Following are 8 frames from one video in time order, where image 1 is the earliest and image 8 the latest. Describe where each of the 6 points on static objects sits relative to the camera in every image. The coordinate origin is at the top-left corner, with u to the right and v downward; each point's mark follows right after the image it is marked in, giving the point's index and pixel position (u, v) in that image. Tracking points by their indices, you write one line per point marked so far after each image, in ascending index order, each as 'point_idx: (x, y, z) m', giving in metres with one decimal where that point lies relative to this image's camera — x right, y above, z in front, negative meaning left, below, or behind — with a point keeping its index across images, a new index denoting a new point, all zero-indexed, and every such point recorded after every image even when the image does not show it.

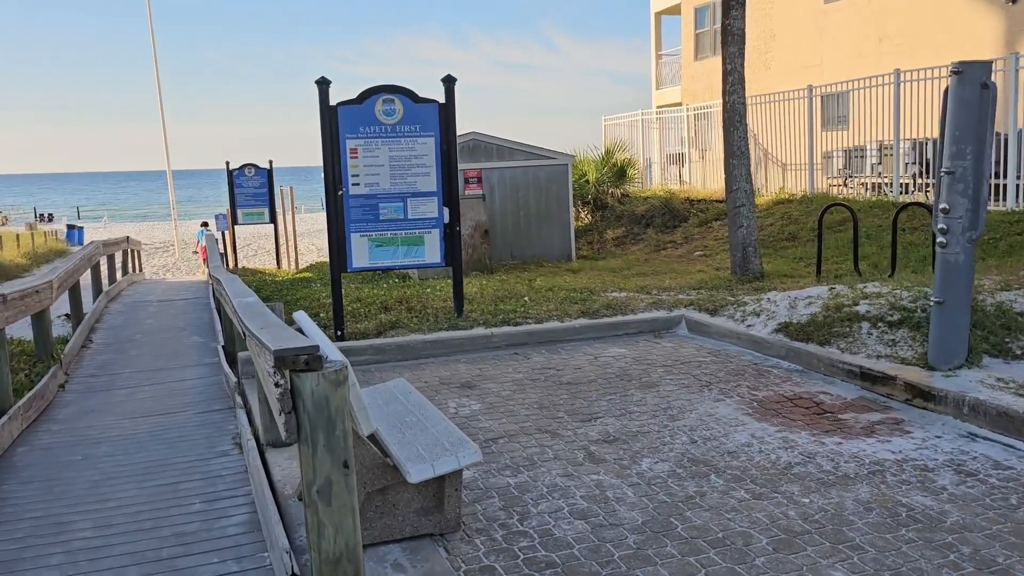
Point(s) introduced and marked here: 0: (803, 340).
0: (+2.3, -0.4, +6.6) m
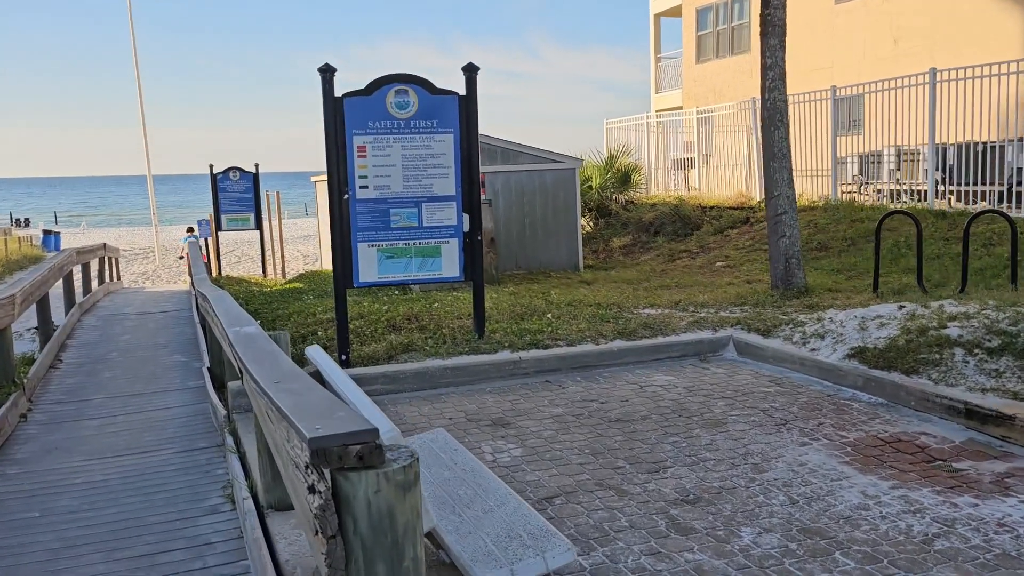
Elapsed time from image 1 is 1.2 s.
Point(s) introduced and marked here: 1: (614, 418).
0: (+2.5, -0.5, +5.7) m
1: (+0.7, -0.8, +5.4) m
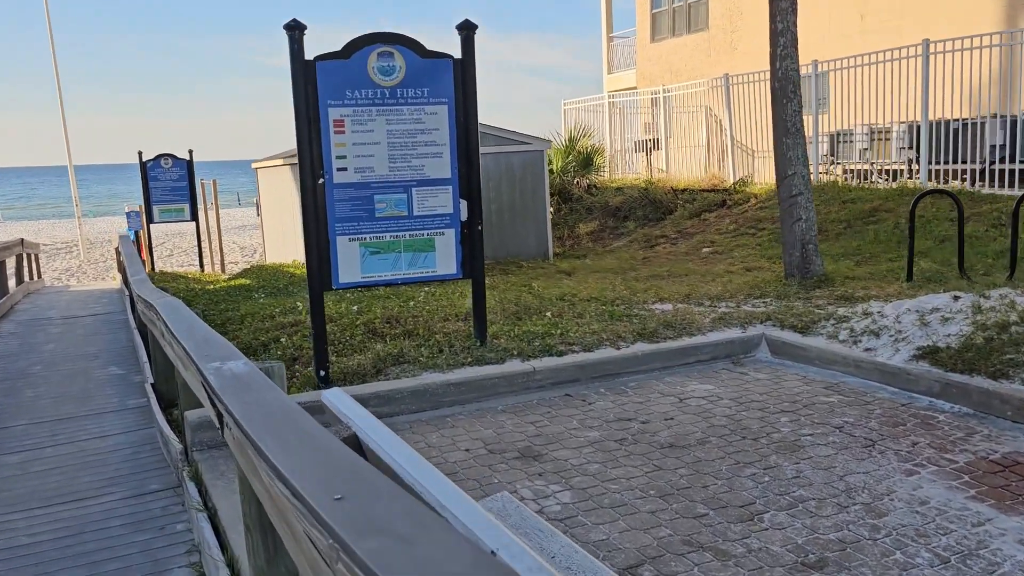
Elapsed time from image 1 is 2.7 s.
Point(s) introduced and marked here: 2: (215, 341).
0: (+2.7, -0.5, +4.9) m
1: (+0.8, -0.8, +4.5) m
2: (-1.1, -0.2, +3.0) m
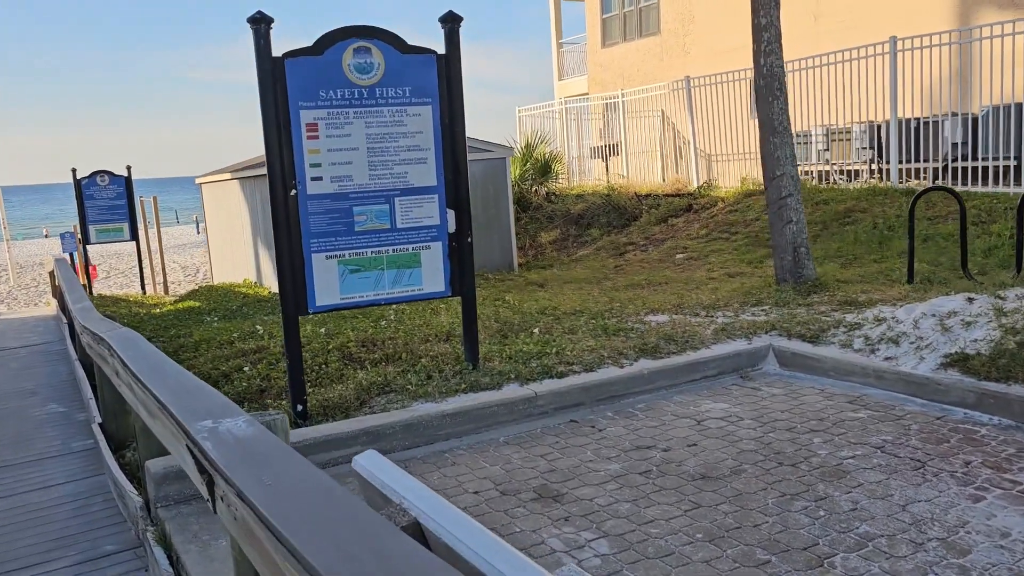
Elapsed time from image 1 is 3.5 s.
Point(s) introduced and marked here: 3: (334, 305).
0: (+2.7, -0.5, +4.6) m
1: (+0.9, -0.9, +4.1) m
2: (-0.9, -0.3, +2.5) m
3: (-1.0, -0.1, +5.0) m
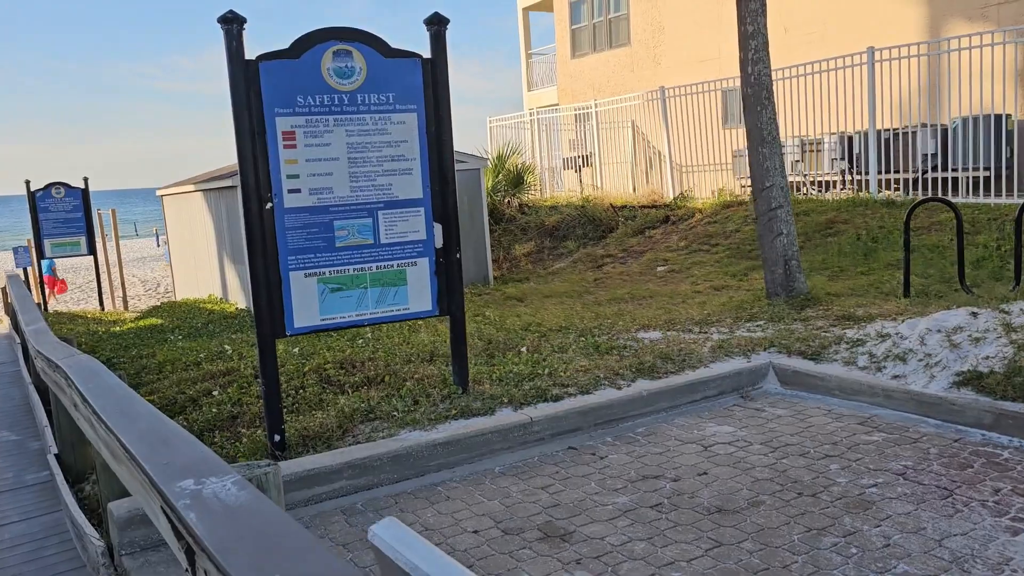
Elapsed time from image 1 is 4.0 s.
0: (+2.7, -0.6, +4.4) m
1: (+0.9, -1.0, +3.8) m
2: (-0.8, -0.4, +2.1) m
3: (-1.1, -0.2, +4.6) m
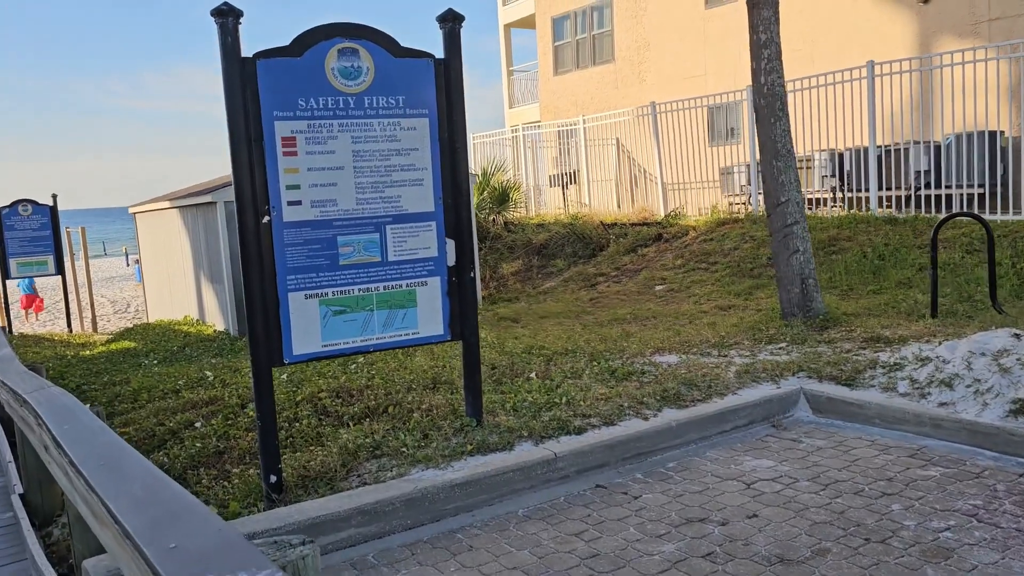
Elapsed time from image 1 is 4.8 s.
0: (+2.8, -0.7, +4.1) m
1: (+1.0, -1.1, +3.4) m
2: (-0.7, -0.4, +1.7) m
3: (-1.0, -0.3, +4.1) m
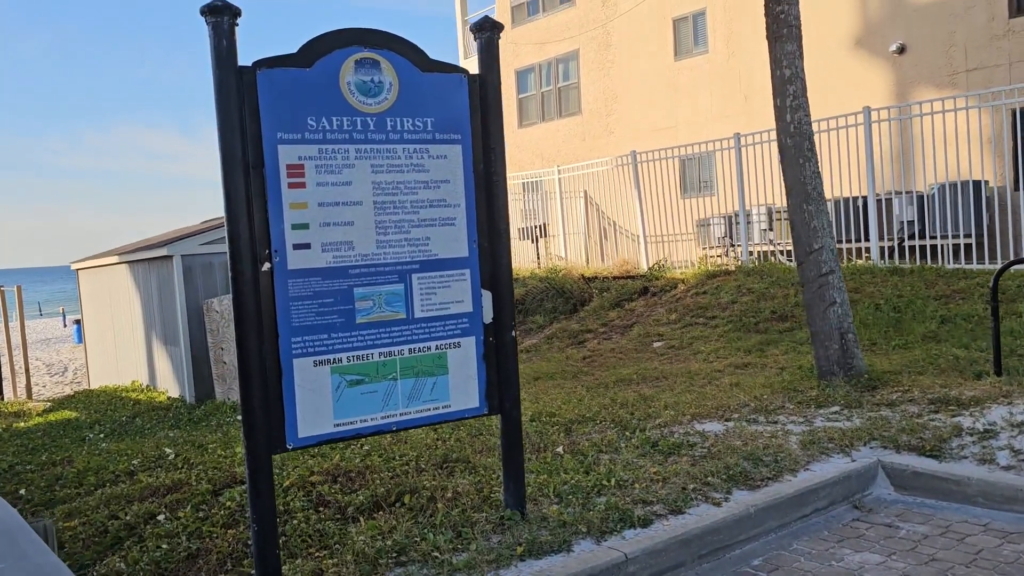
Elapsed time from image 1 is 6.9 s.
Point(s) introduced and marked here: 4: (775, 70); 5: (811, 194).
0: (+3.0, -0.9, +3.4) m
1: (+1.3, -1.2, +2.6) m
2: (-0.3, -0.5, +0.8) m
3: (-0.7, -0.6, +3.3) m
4: (+2.1, +1.7, +6.6) m
5: (+2.3, +0.7, +6.4) m
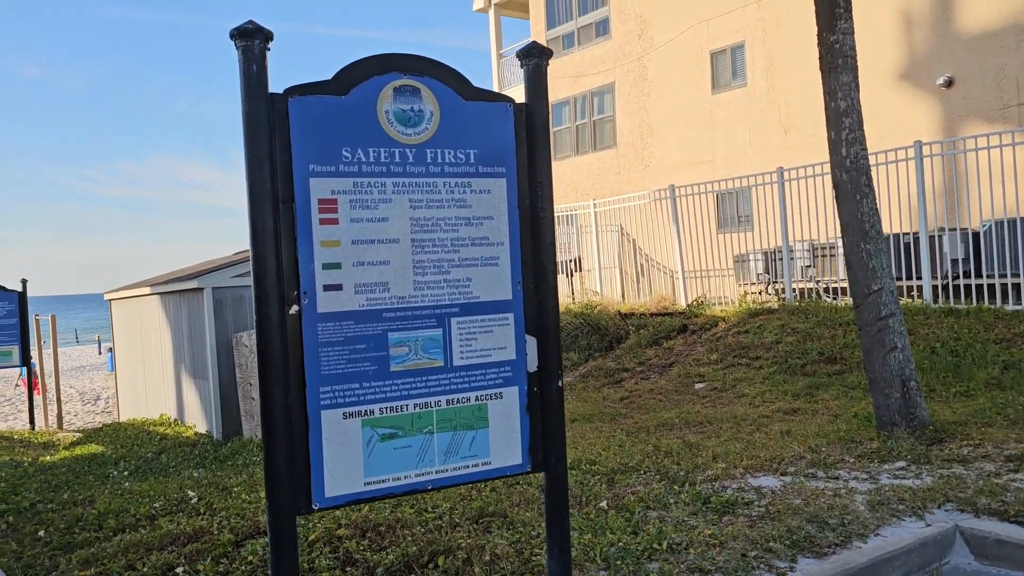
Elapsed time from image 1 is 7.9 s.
0: (+3.2, -1.1, +3.0) m
1: (+1.5, -1.4, +2.2) m
2: (-0.2, -0.6, +0.5) m
3: (-0.6, -0.7, +3.0) m
4: (+2.4, +1.4, +6.3) m
5: (+2.6, +0.4, +6.1) m
